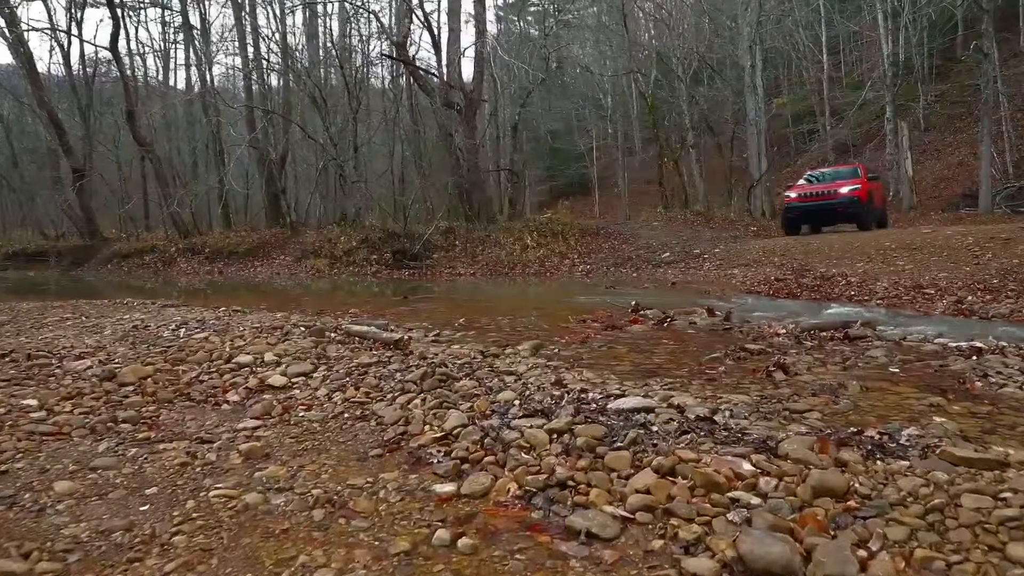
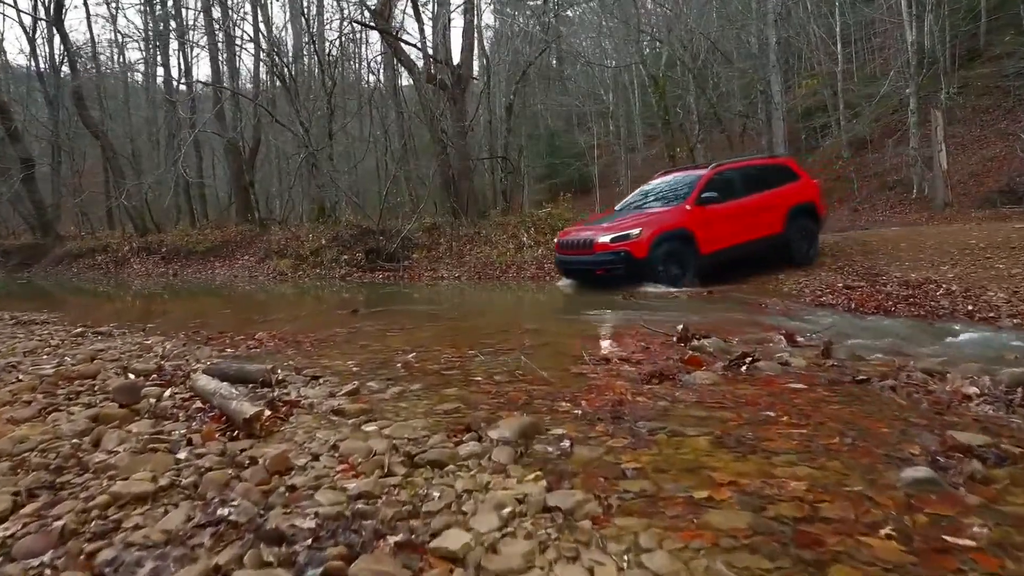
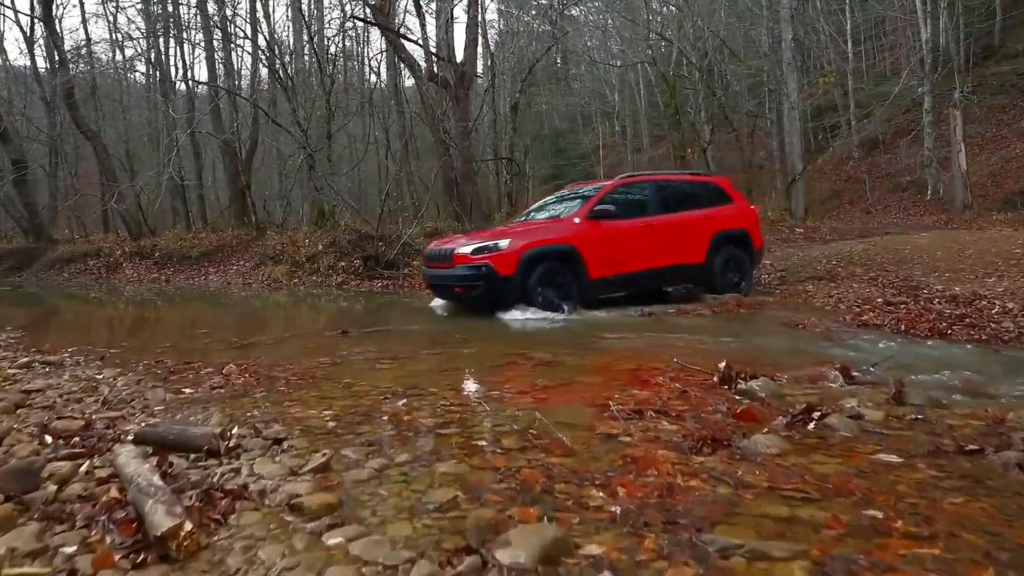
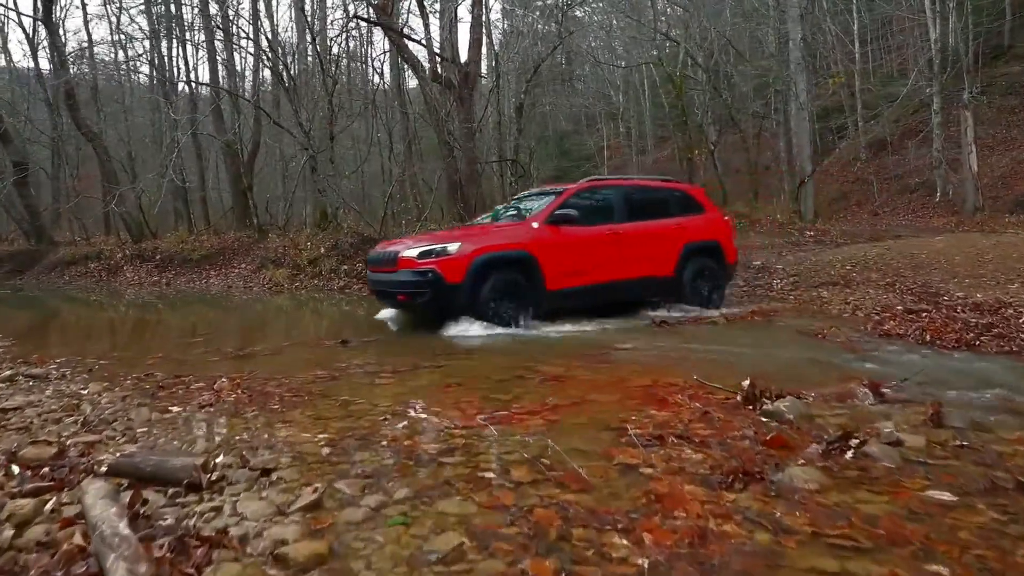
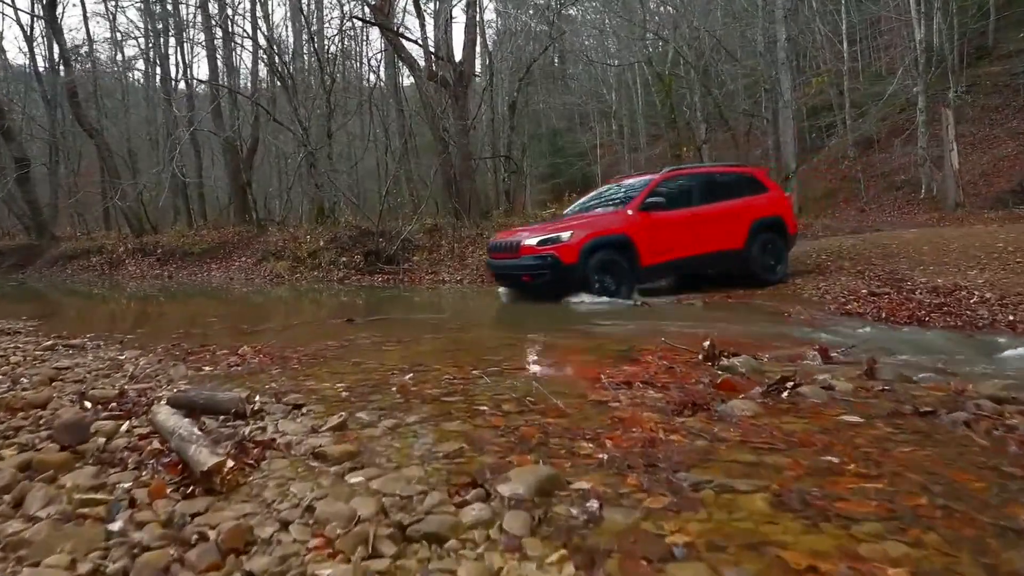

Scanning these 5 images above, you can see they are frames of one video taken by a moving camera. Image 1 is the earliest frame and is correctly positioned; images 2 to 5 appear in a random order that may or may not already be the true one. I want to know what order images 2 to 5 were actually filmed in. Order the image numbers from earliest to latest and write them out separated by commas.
2, 5, 3, 4
